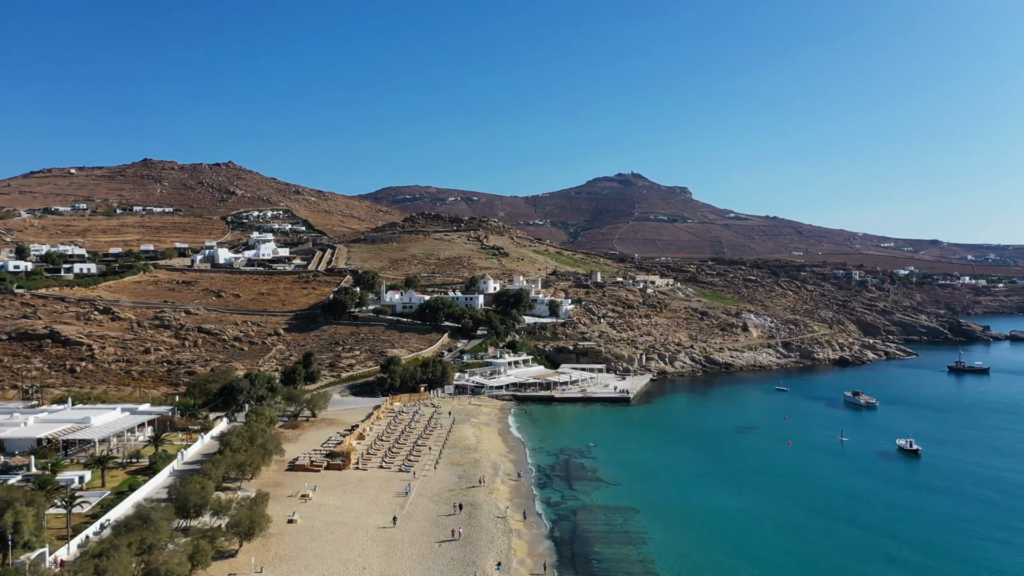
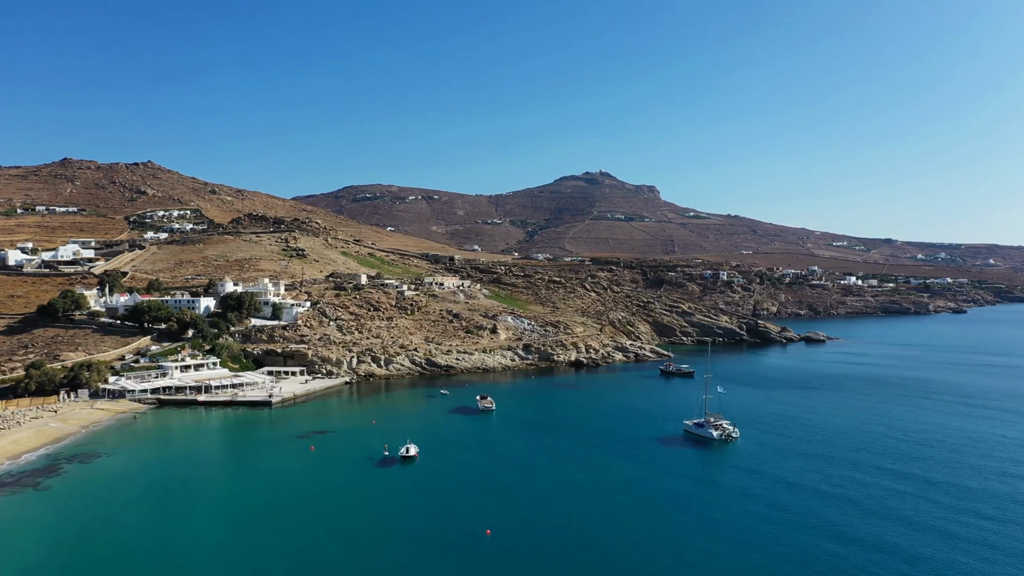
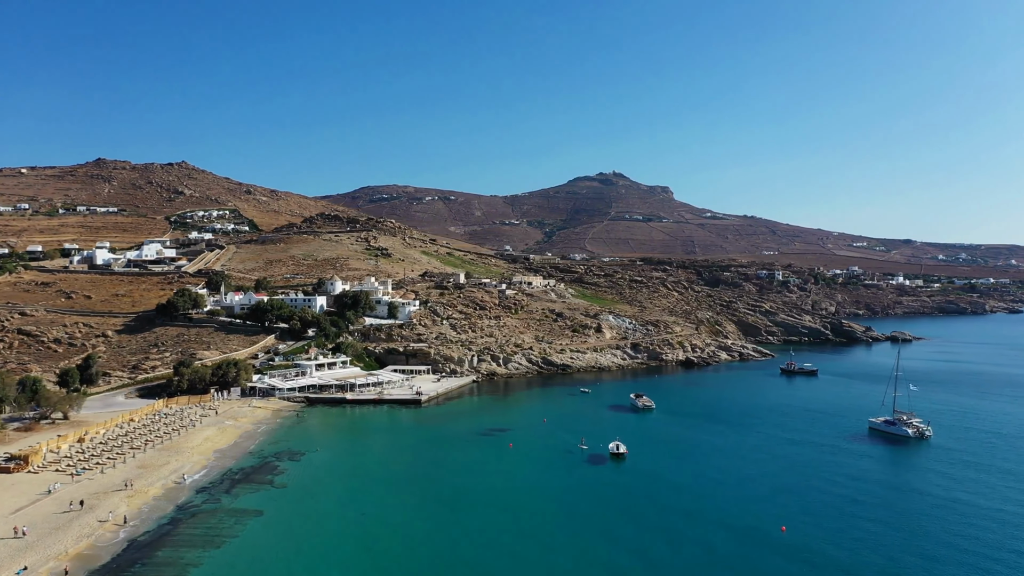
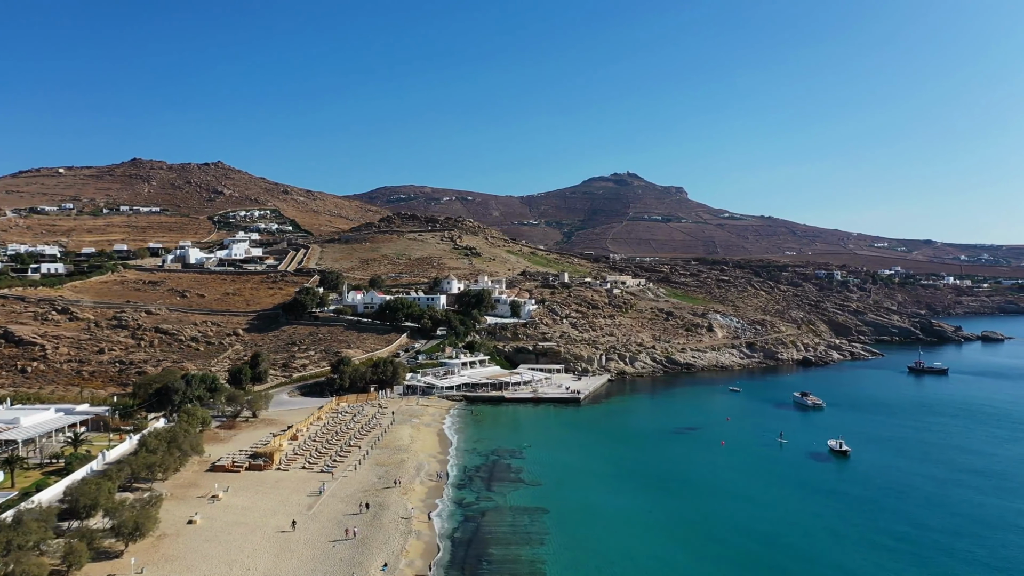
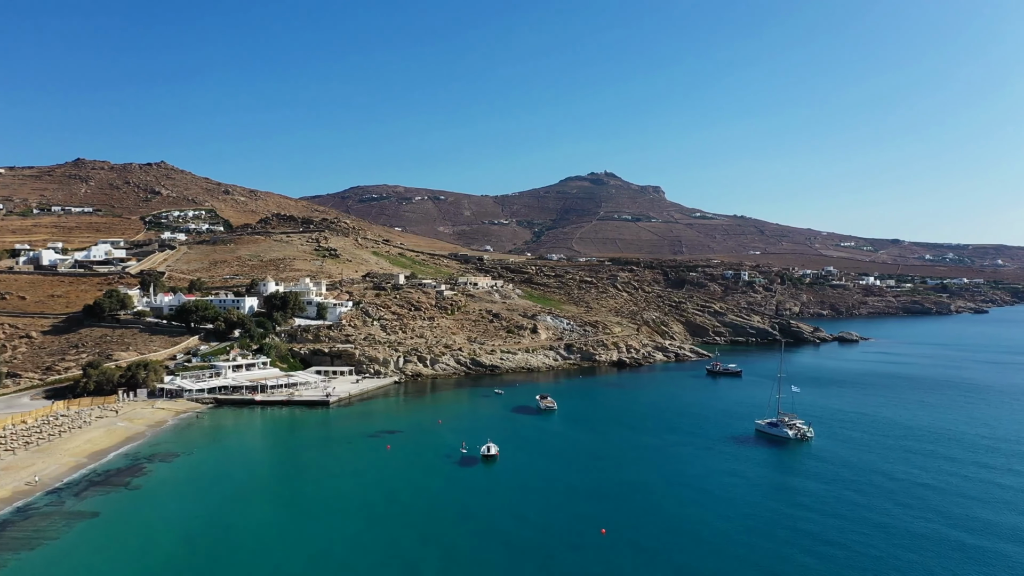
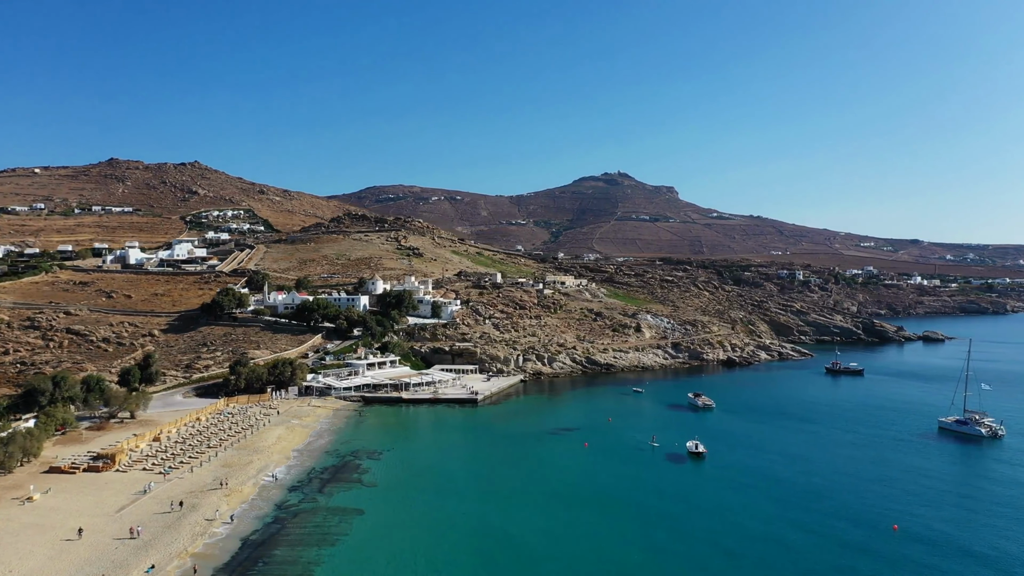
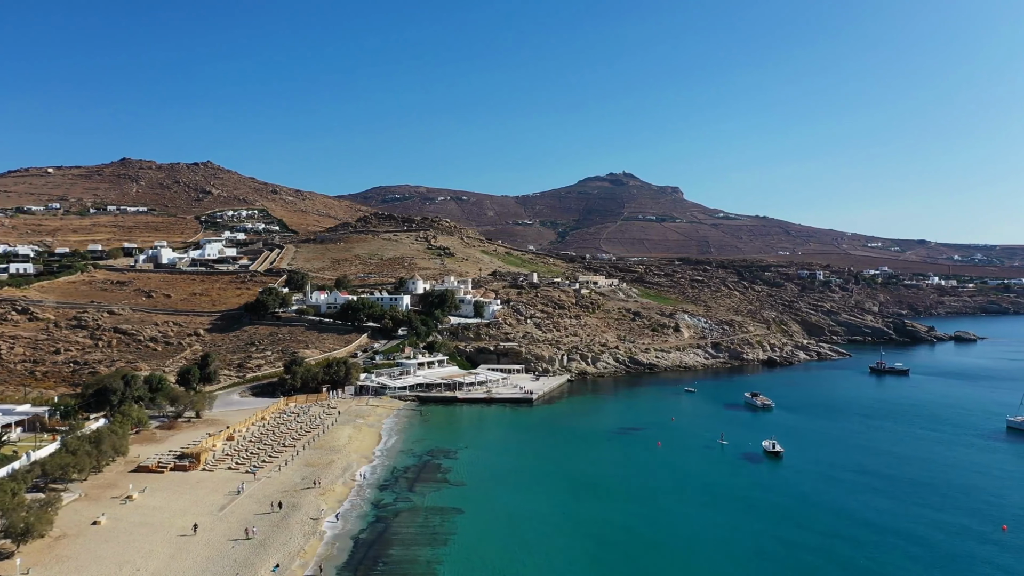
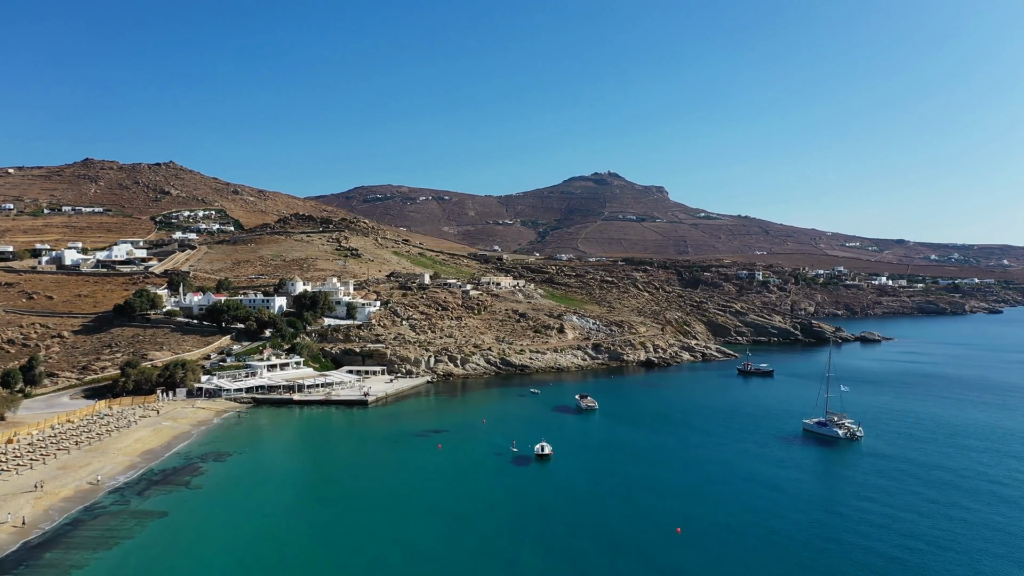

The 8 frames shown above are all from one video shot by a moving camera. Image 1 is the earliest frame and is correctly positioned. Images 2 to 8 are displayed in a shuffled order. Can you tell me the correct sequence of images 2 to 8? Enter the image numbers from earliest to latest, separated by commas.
4, 7, 6, 3, 8, 5, 2
